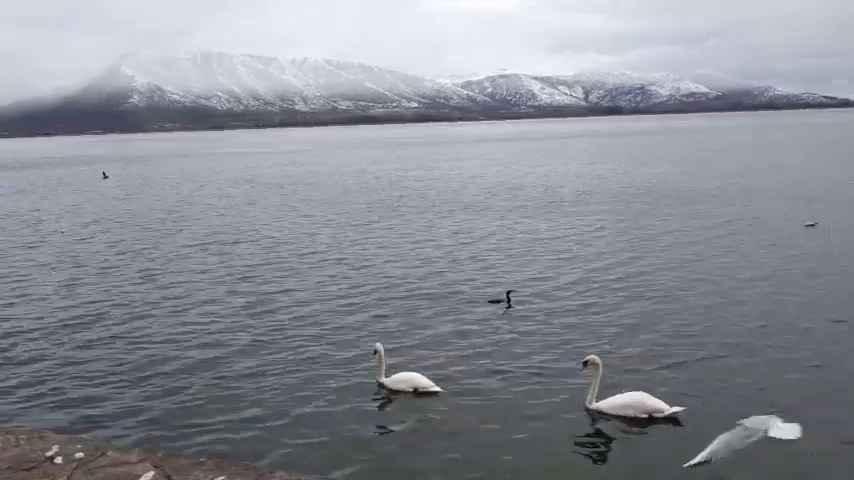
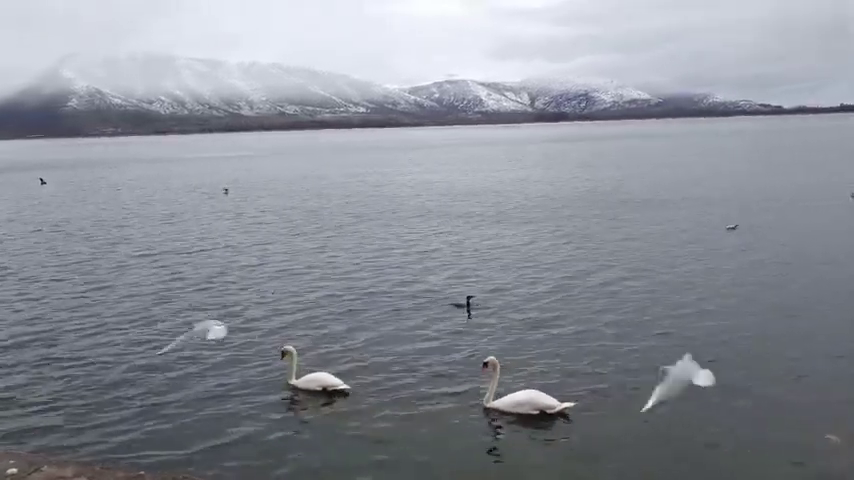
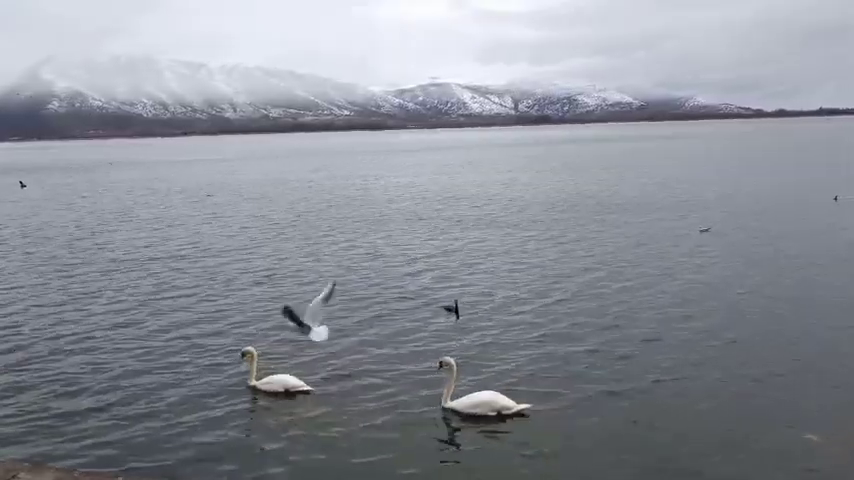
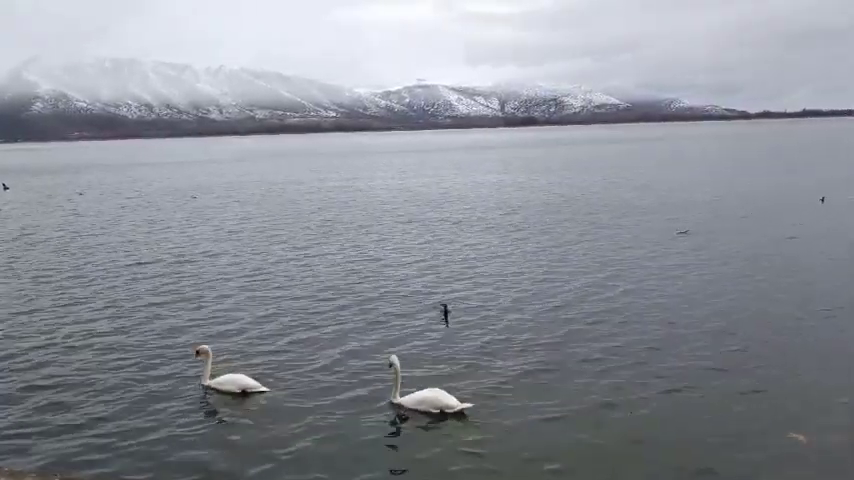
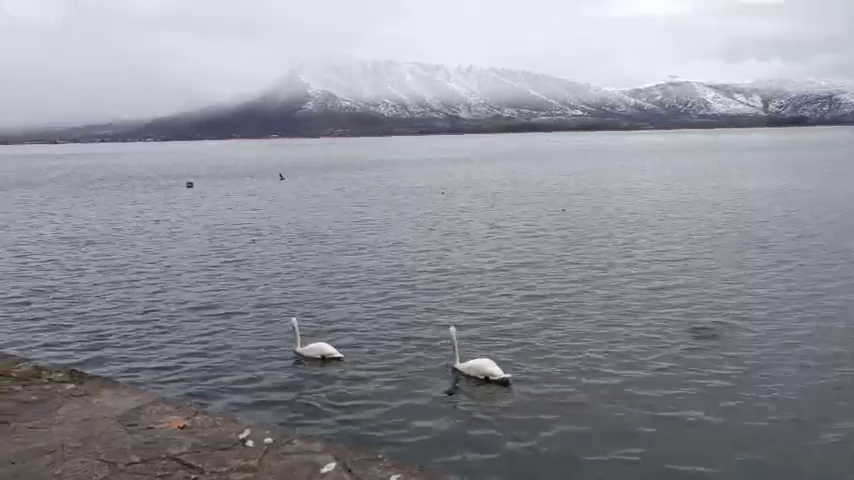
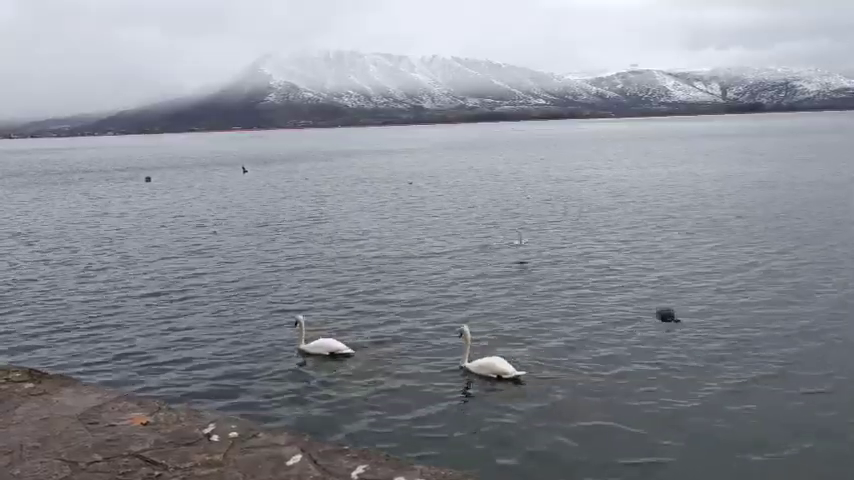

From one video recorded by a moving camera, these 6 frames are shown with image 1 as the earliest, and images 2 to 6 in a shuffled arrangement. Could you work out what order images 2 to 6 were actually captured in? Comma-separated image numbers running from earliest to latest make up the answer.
2, 3, 4, 6, 5
